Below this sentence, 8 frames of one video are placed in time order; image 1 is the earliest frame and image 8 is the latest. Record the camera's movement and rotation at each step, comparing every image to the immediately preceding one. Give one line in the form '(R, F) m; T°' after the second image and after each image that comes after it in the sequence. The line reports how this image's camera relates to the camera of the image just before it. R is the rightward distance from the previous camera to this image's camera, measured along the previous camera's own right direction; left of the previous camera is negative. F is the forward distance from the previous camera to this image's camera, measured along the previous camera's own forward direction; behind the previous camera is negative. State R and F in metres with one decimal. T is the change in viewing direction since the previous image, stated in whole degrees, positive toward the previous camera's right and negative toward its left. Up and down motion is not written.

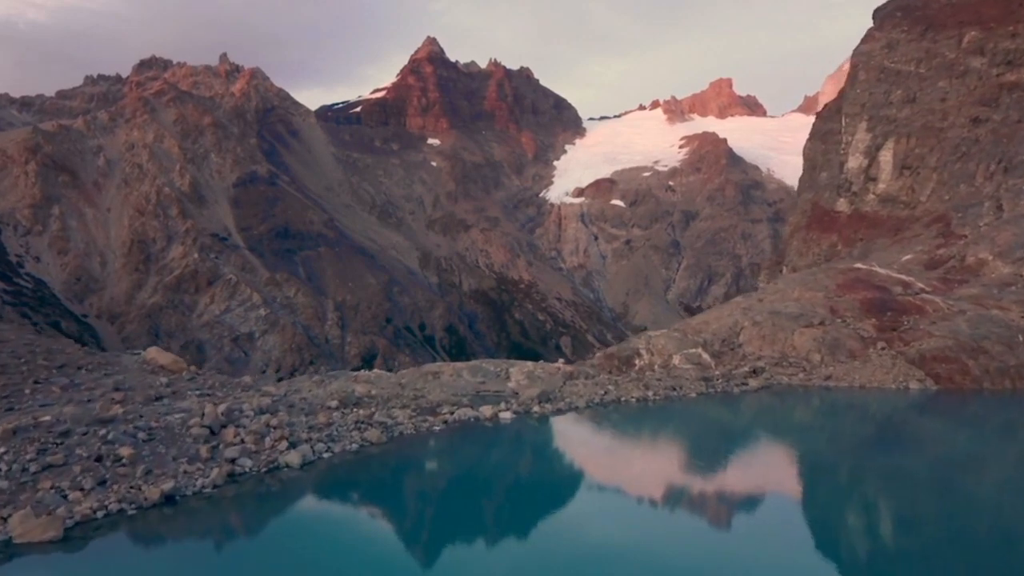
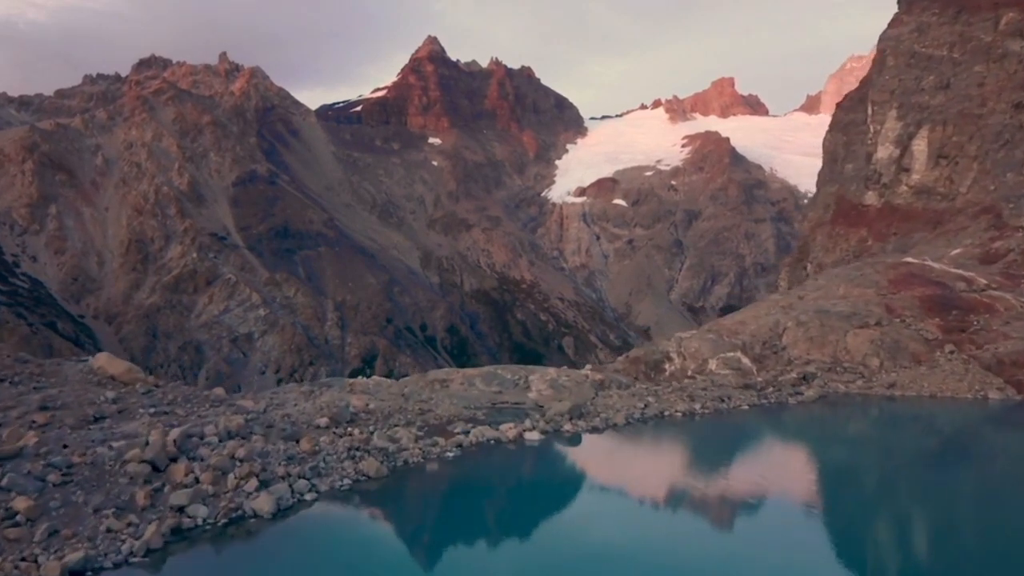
(-0.2, +1.4) m; 0°
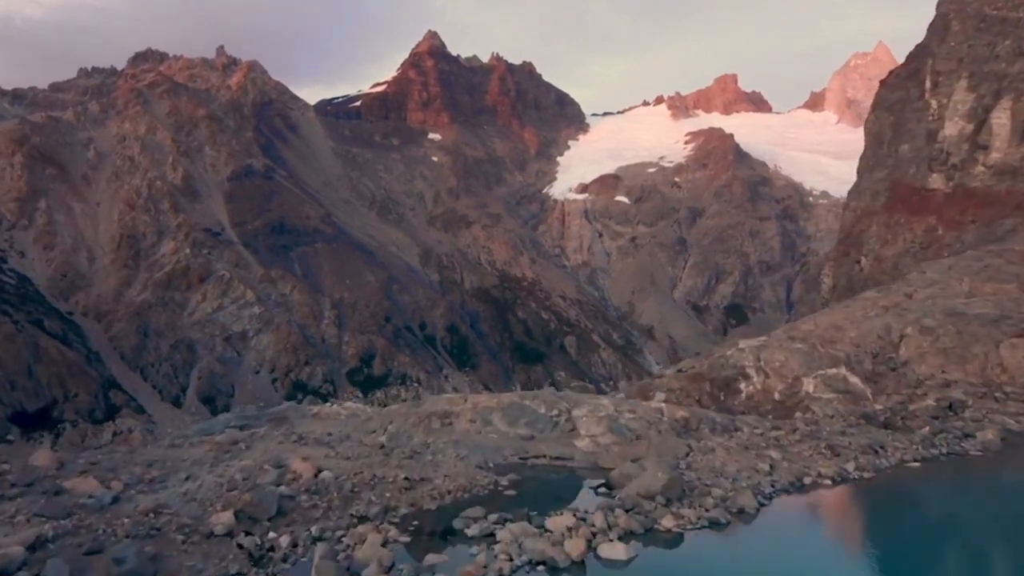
(-0.2, +3.0) m; 0°
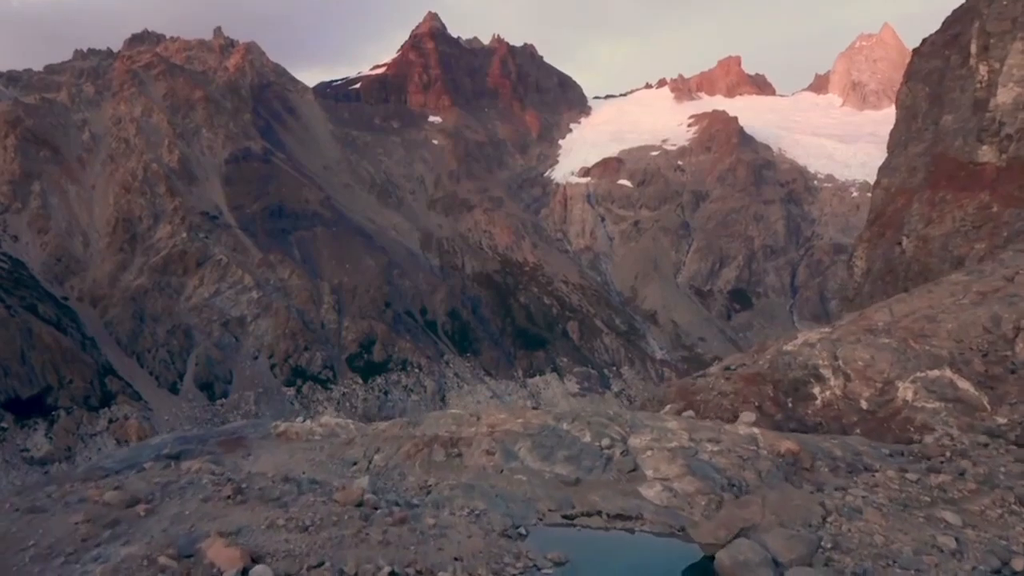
(-0.1, +1.7) m; 0°
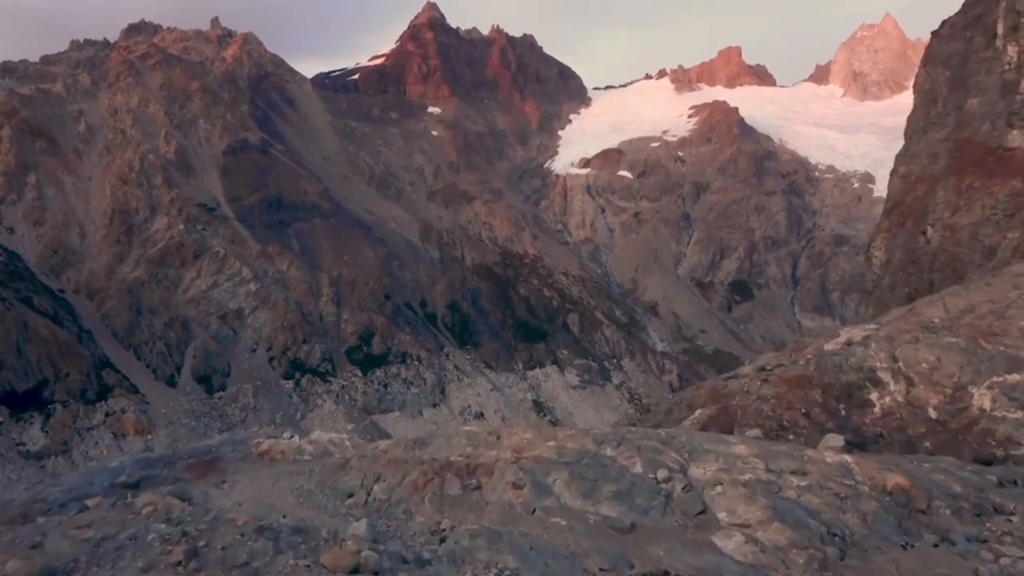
(-0.1, +0.9) m; 0°
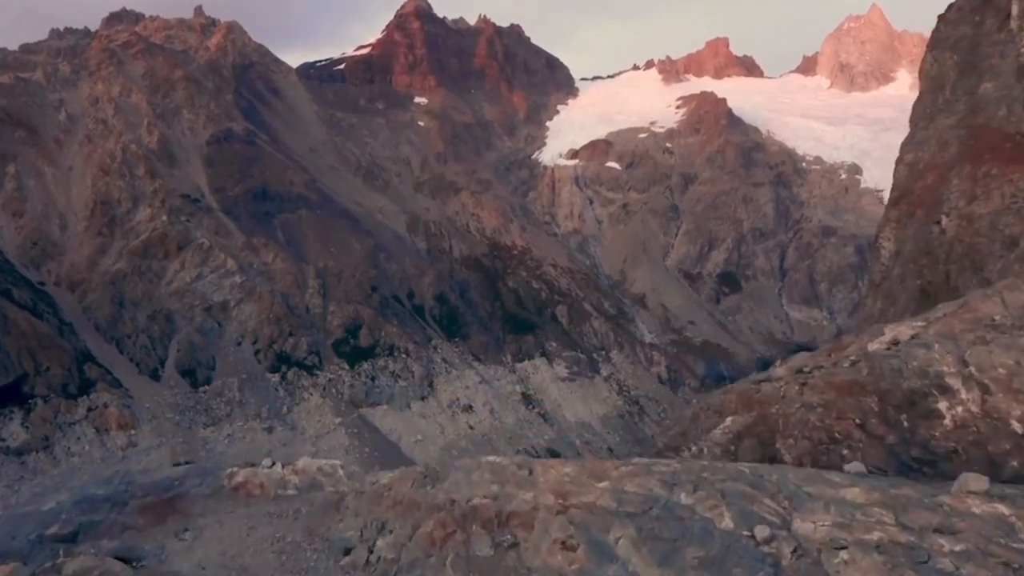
(-0.3, +1.1) m; +1°
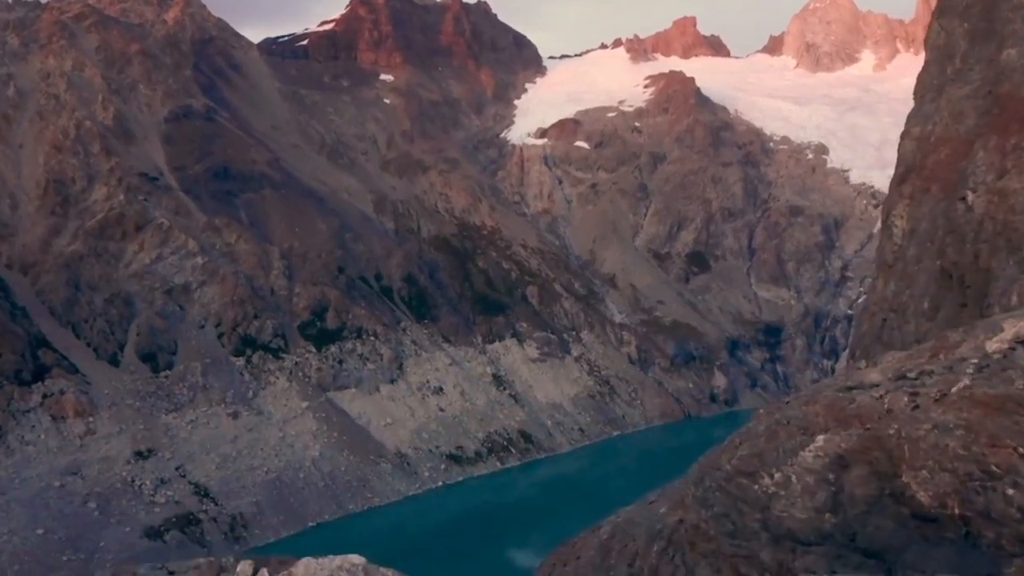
(-0.6, +2.1) m; +2°
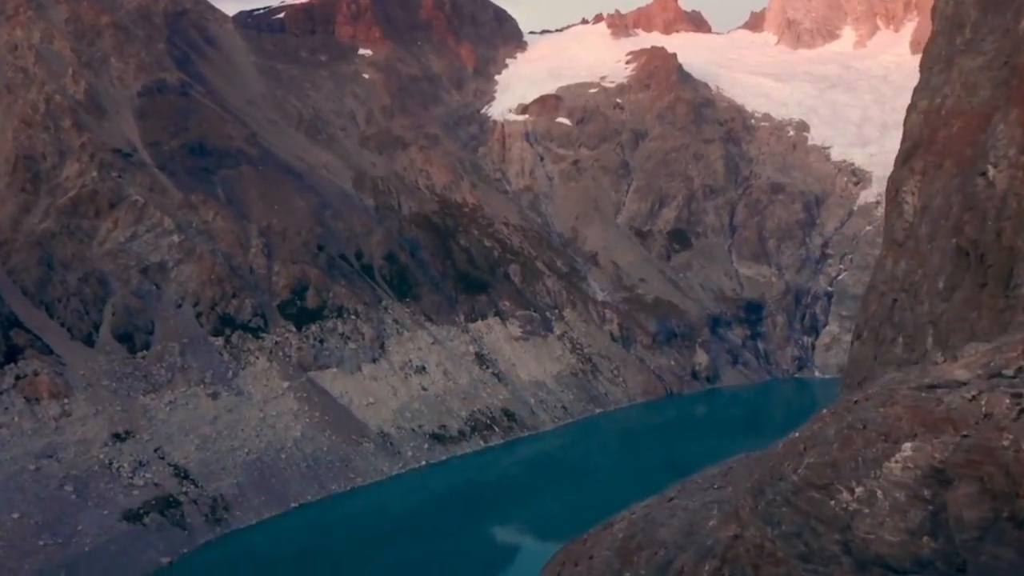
(-0.4, +1.2) m; +1°
